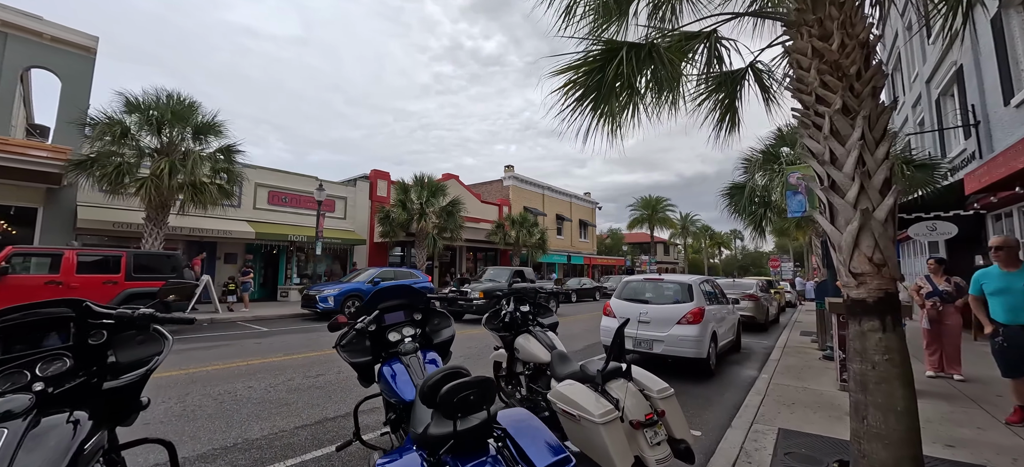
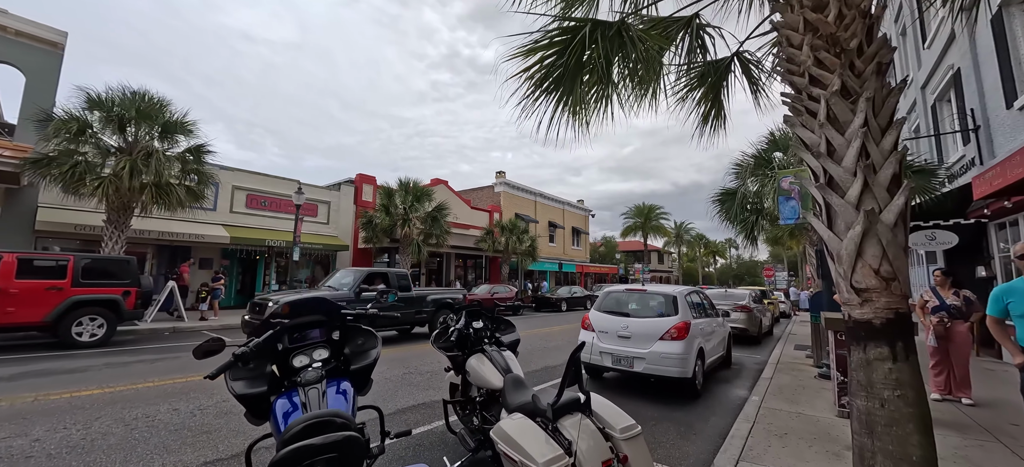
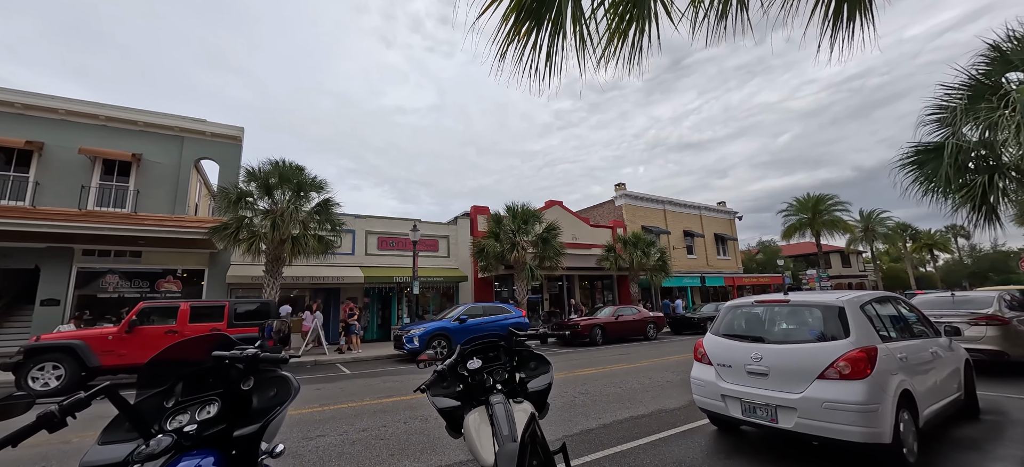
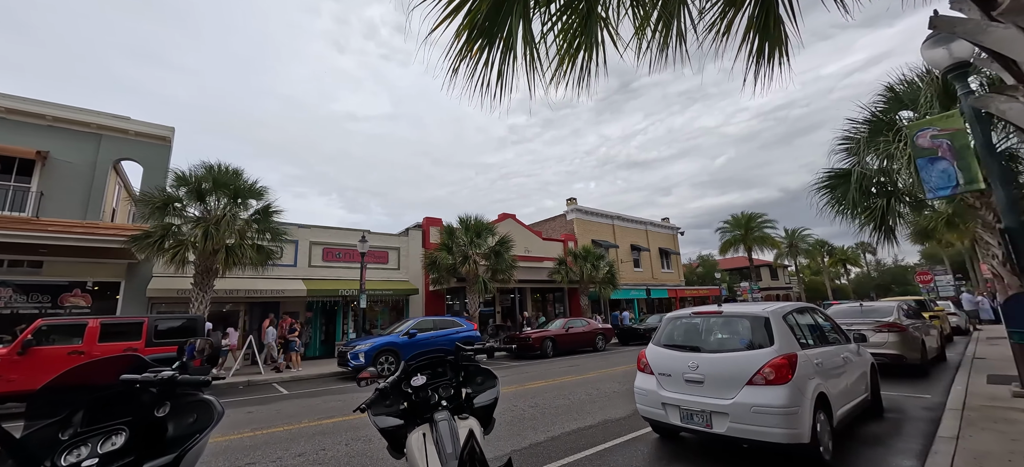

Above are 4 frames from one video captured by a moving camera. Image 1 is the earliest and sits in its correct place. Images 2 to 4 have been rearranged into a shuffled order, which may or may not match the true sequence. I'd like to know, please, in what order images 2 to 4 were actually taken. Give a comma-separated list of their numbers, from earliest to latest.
2, 3, 4
